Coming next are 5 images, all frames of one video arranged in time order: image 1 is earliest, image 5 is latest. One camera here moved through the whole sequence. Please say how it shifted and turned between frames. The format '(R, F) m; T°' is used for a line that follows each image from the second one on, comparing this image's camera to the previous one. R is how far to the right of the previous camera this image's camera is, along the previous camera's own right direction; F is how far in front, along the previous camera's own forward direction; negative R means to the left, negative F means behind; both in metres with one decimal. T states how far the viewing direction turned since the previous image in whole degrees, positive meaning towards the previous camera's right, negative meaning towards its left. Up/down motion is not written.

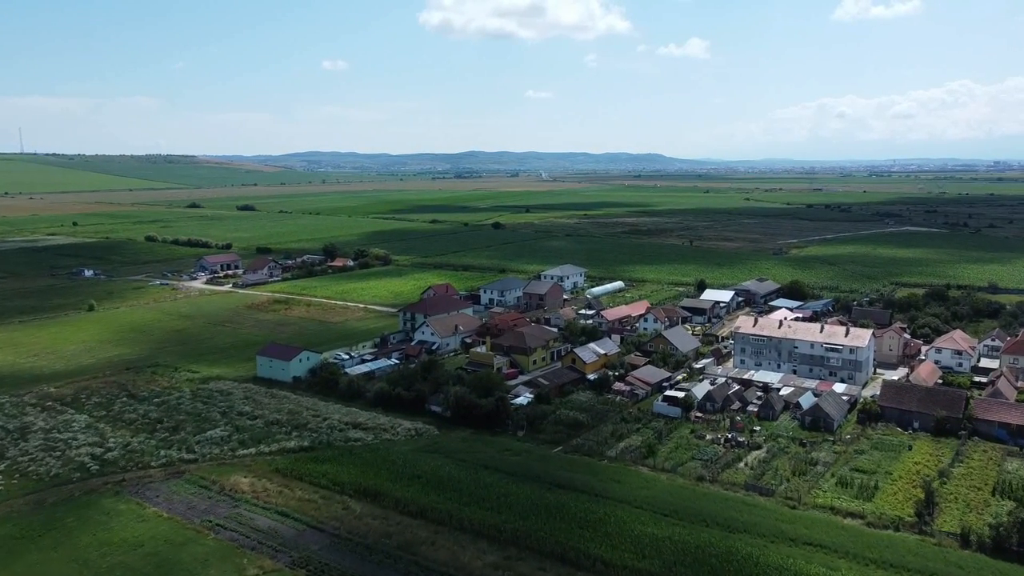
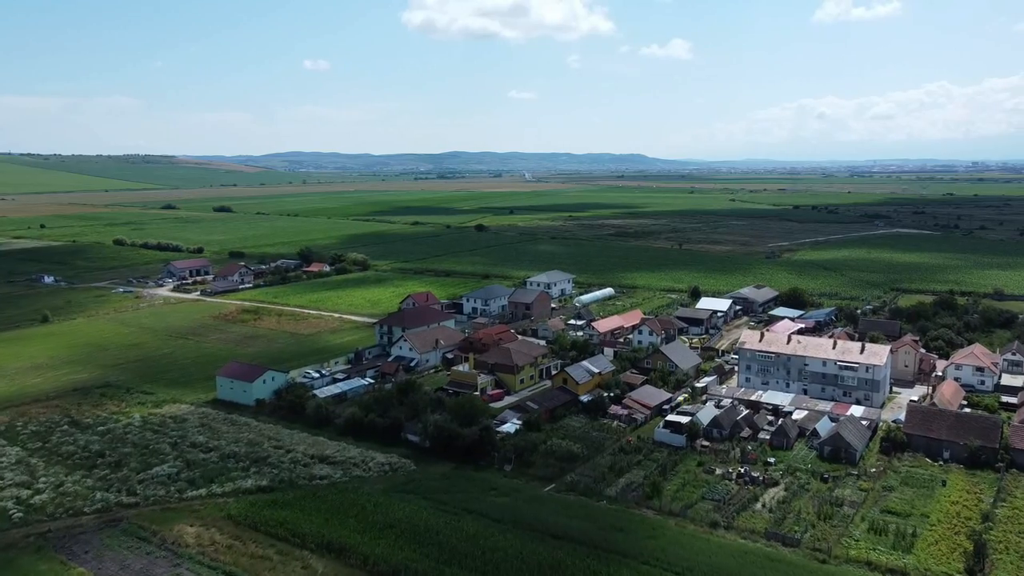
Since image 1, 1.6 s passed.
(-0.1, +3.0) m; +1°
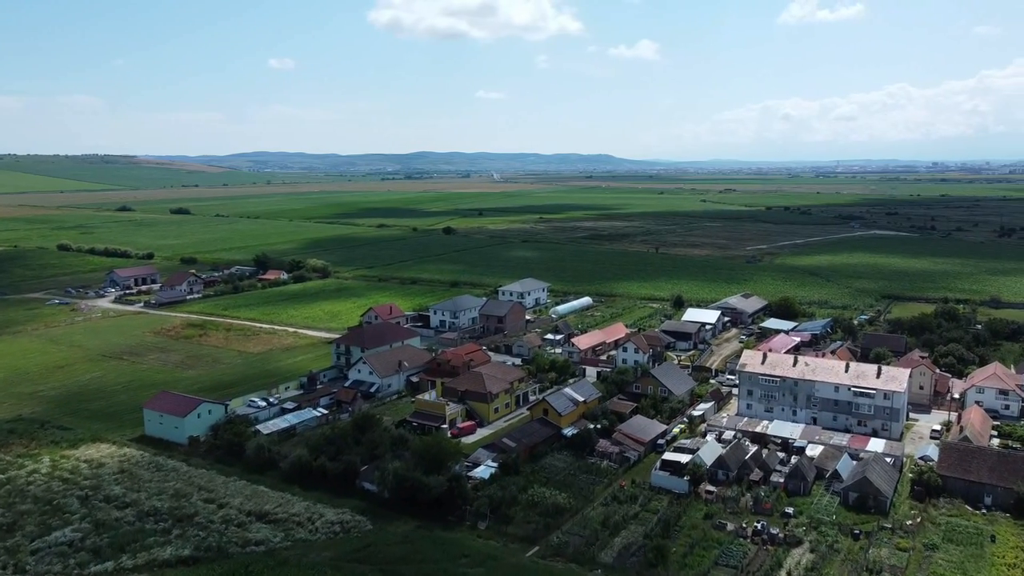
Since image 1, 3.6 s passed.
(-0.1, +3.9) m; +2°
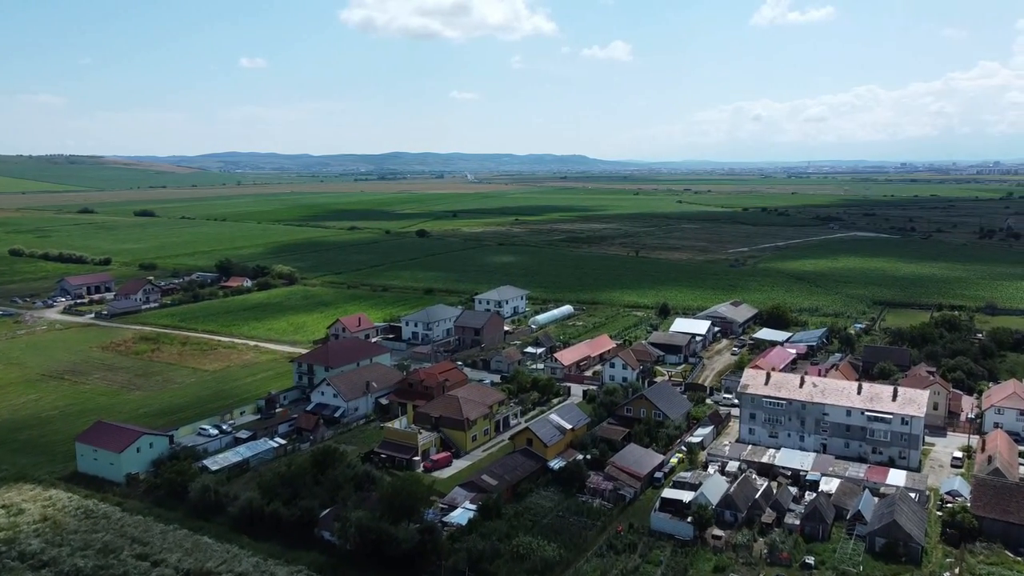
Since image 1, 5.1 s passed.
(-0.1, +2.8) m; +2°
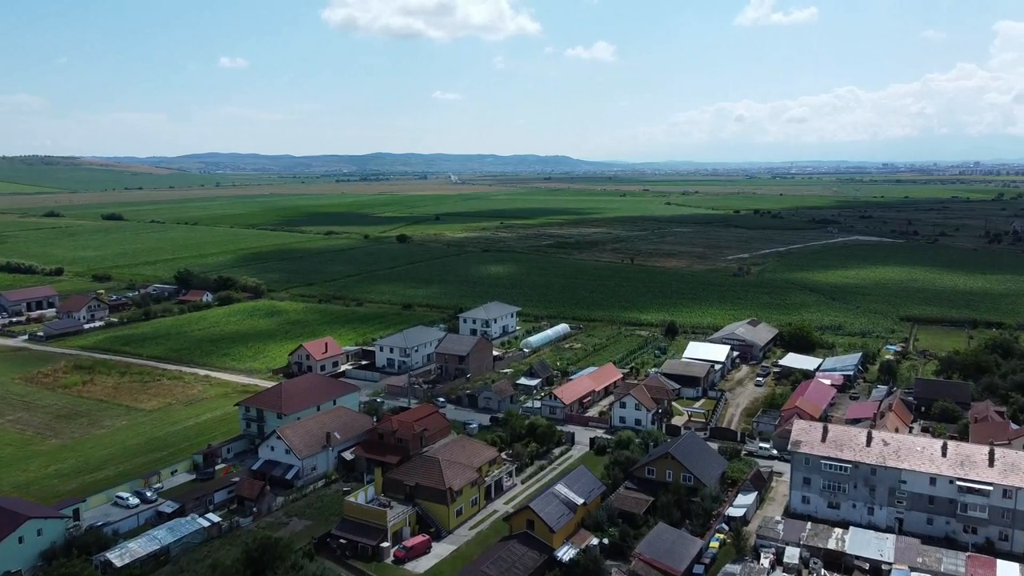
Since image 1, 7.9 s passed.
(-0.3, +5.5) m; +1°
